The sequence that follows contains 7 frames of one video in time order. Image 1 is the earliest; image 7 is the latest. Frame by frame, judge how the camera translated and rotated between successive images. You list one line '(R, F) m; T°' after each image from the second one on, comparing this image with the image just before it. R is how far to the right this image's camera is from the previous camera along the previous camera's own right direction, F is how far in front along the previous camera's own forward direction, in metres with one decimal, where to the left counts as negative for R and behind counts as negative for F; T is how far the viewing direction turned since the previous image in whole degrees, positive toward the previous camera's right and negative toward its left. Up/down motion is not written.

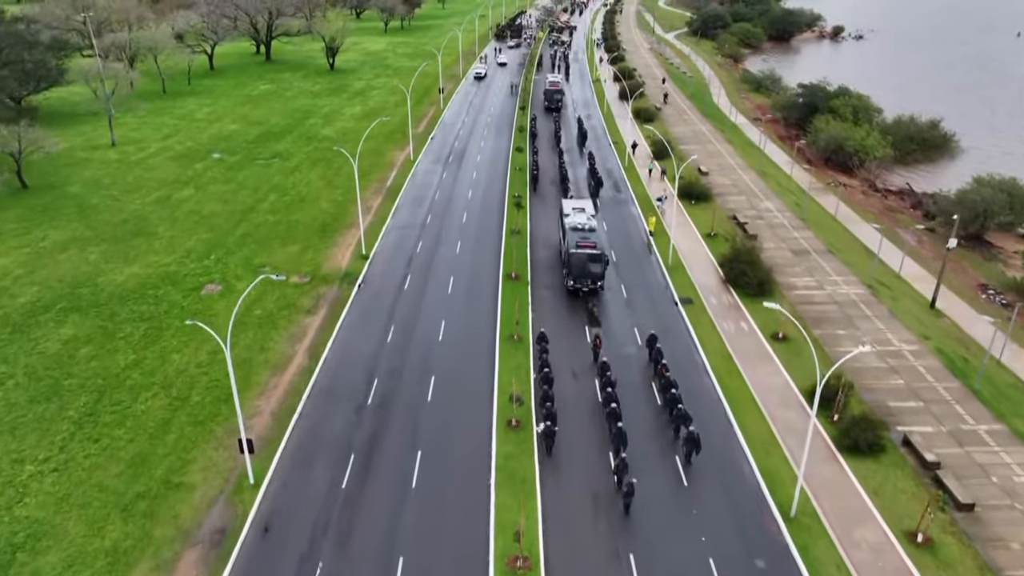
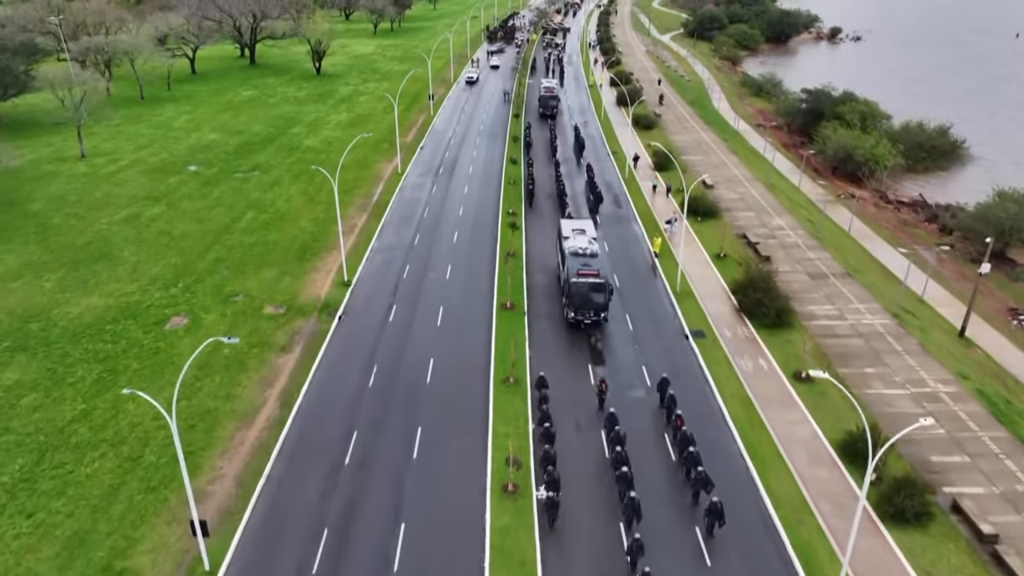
(-0.1, +3.9) m; +1°
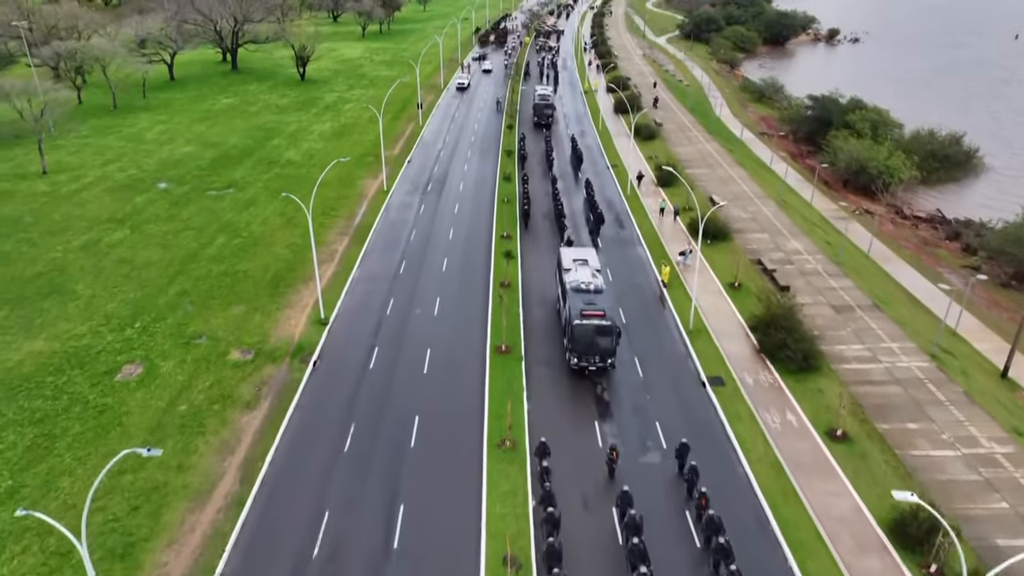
(-0.1, +4.4) m; +1°
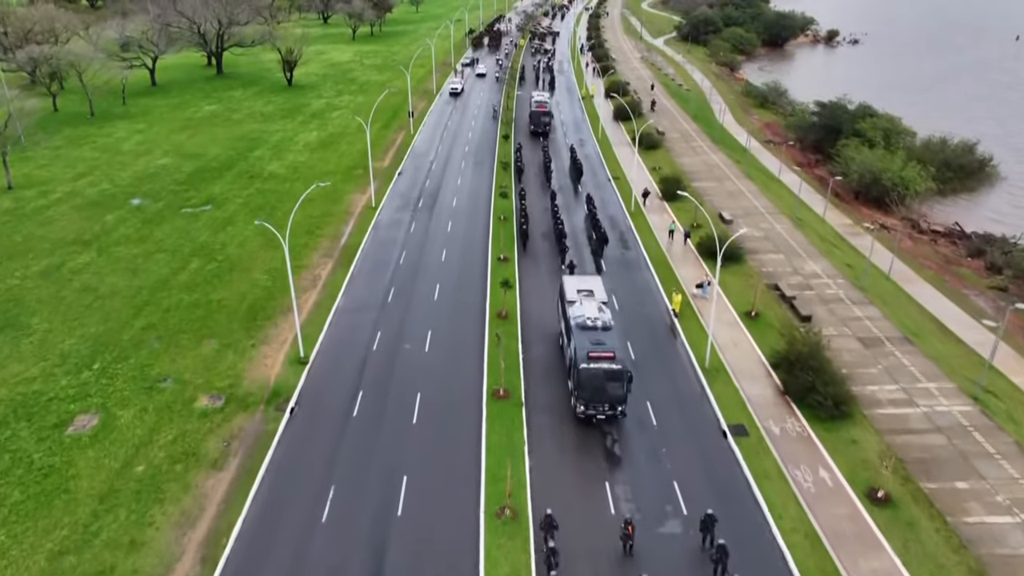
(-0.2, +3.7) m; 0°
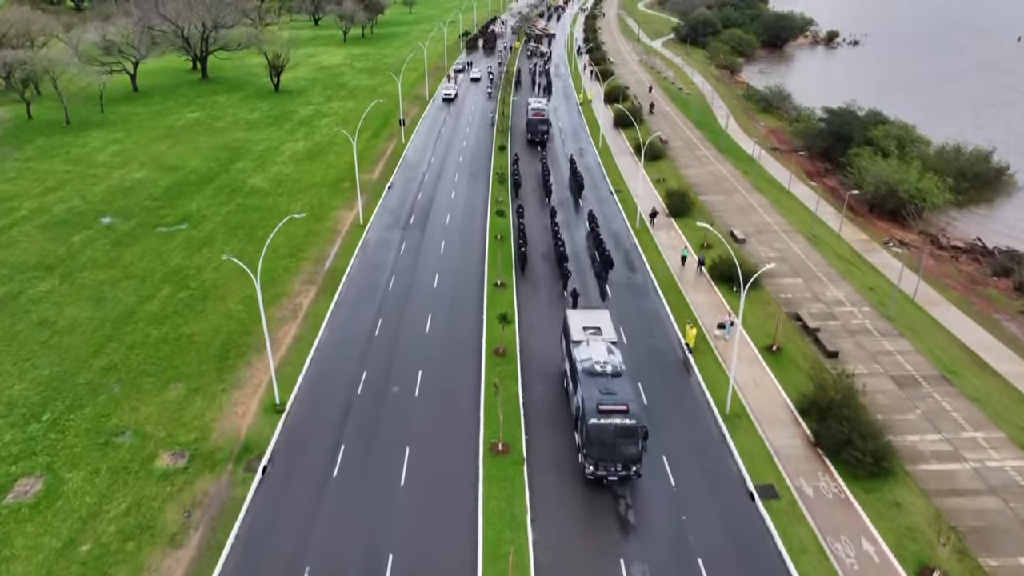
(-0.2, +3.7) m; 0°
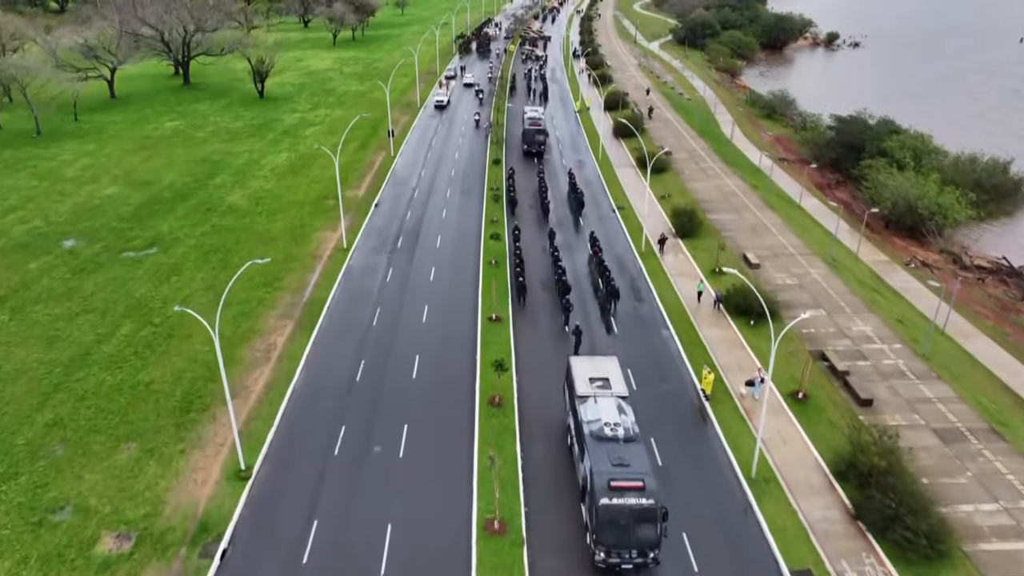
(-0.1, +4.0) m; 0°
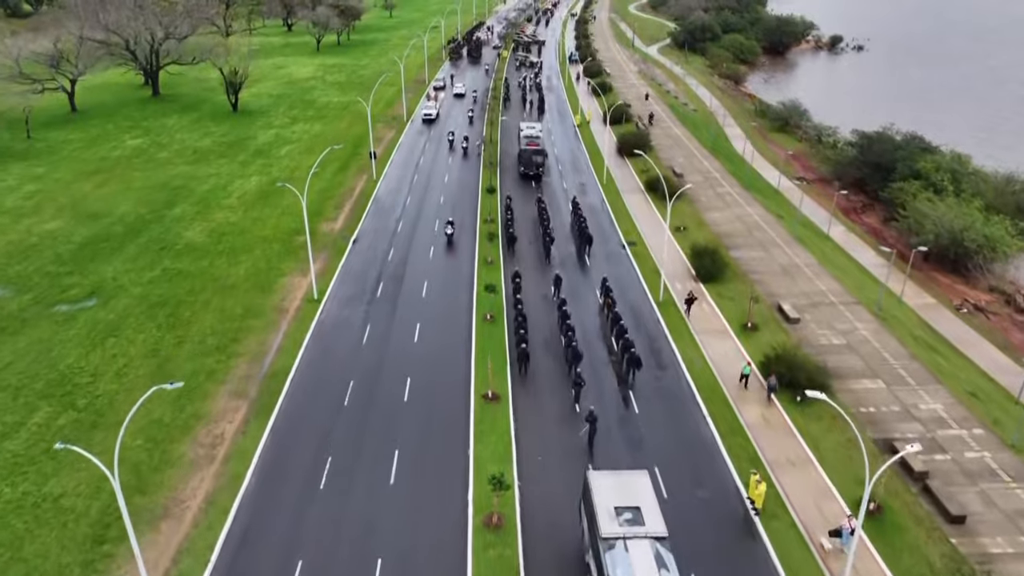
(-0.3, +7.0) m; +1°
